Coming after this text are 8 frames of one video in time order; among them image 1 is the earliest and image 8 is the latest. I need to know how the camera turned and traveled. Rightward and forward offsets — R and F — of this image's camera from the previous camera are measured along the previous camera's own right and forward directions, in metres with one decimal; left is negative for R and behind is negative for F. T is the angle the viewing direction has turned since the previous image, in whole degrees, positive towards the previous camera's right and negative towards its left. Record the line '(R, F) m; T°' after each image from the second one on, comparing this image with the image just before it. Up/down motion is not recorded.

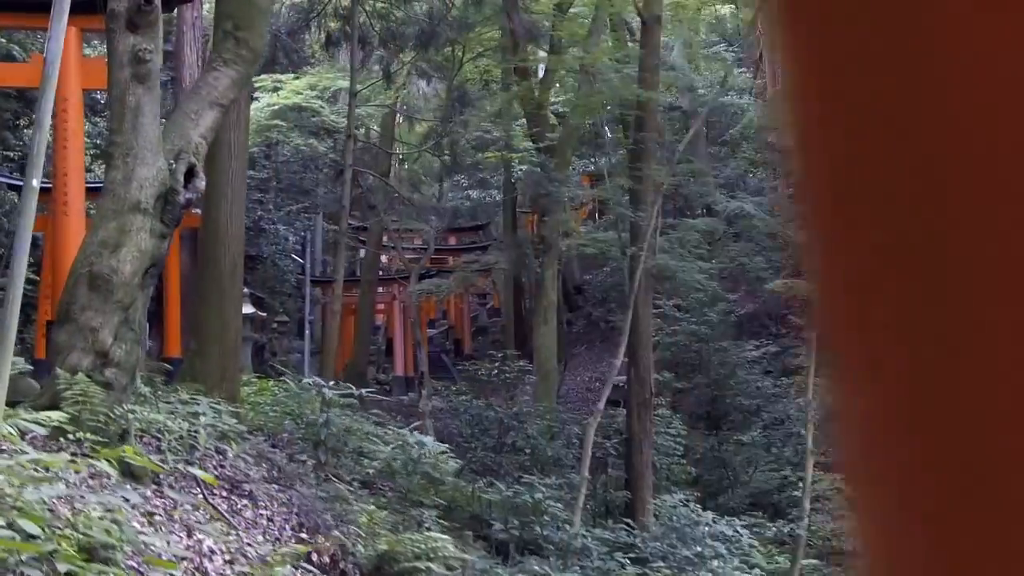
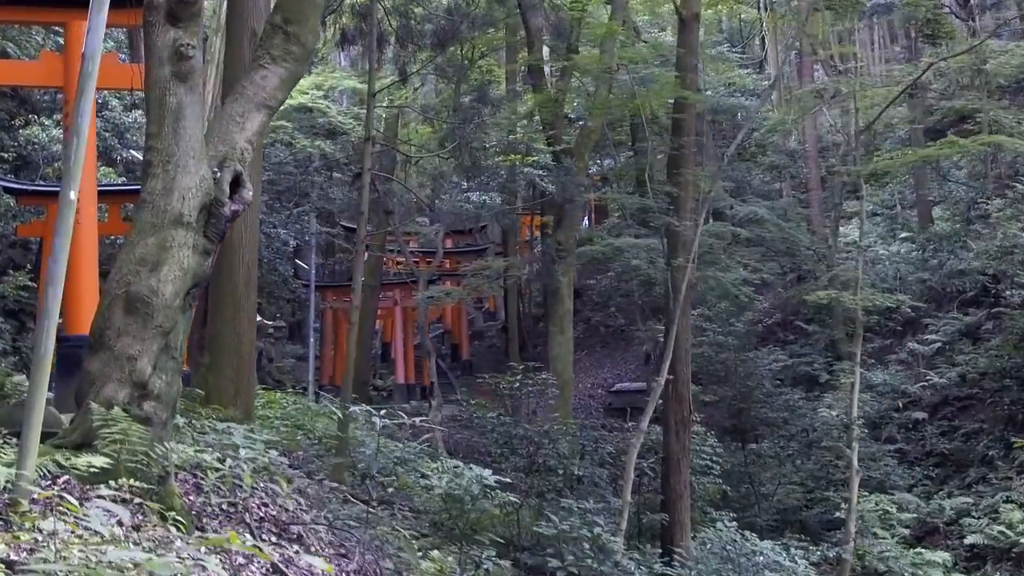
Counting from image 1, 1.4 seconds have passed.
(-0.3, +0.5) m; +1°
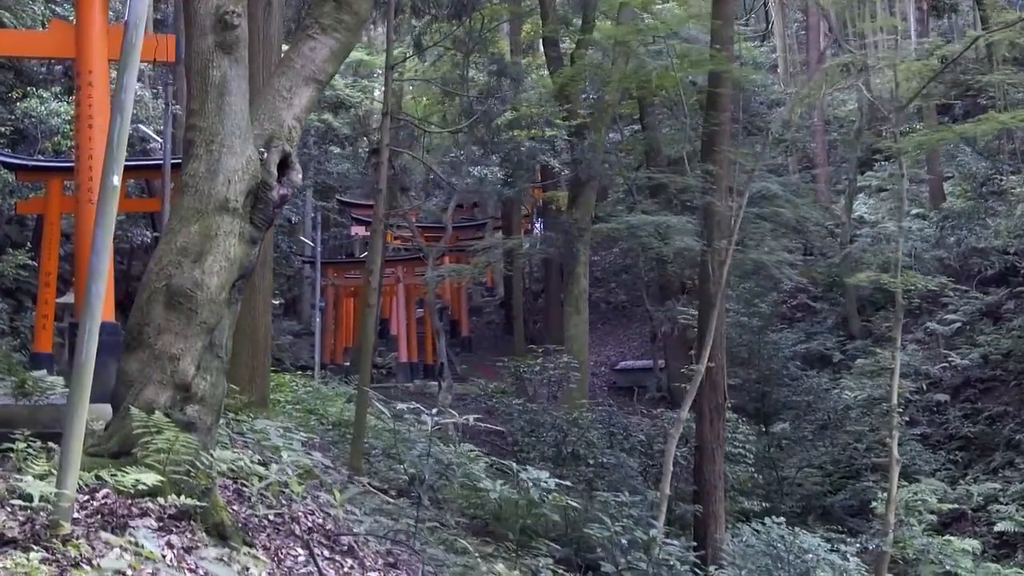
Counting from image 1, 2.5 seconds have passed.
(-0.2, +0.4) m; +1°
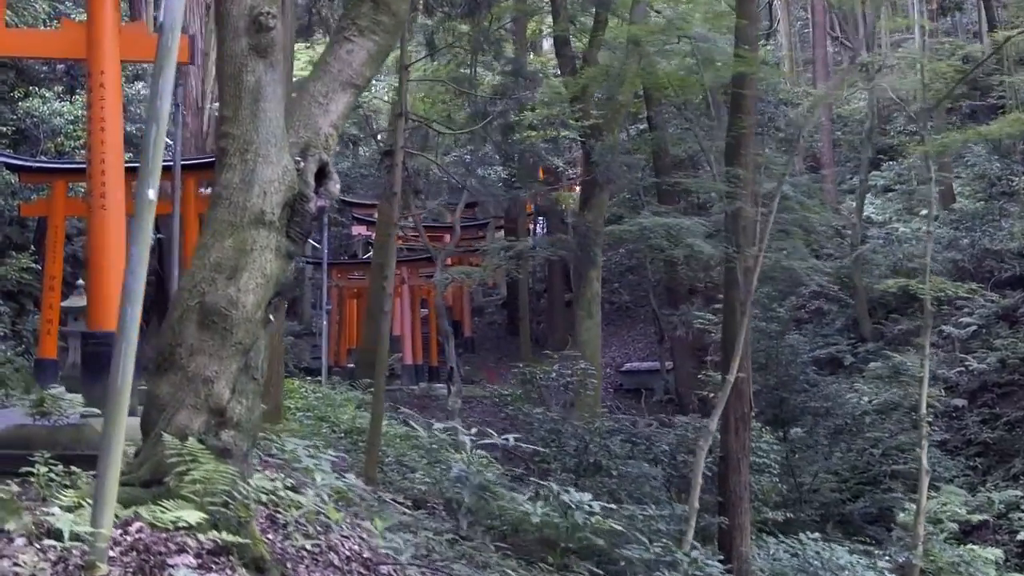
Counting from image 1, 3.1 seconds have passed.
(-0.1, +0.2) m; 0°
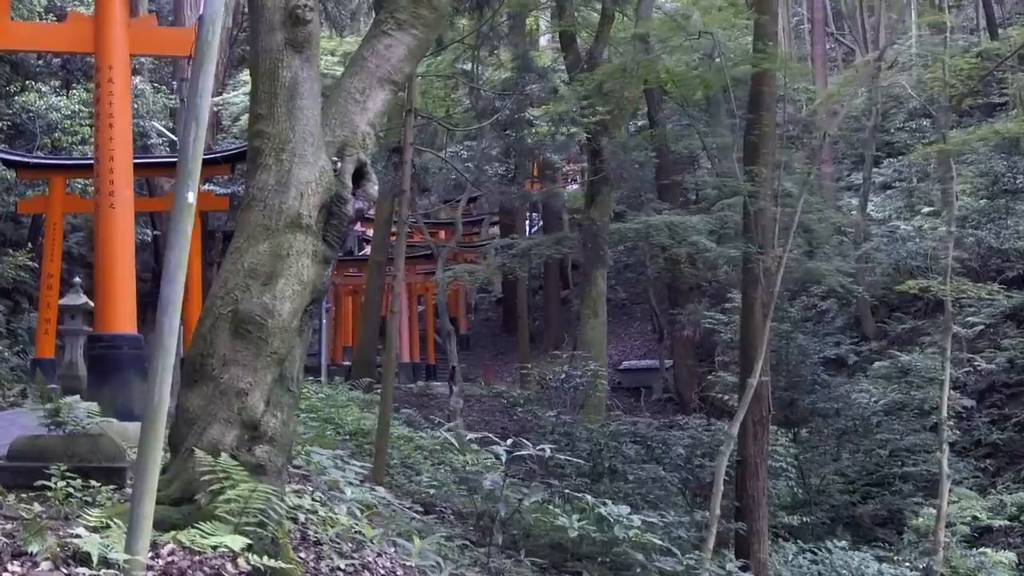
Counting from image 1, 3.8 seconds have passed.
(-0.2, +0.2) m; +1°
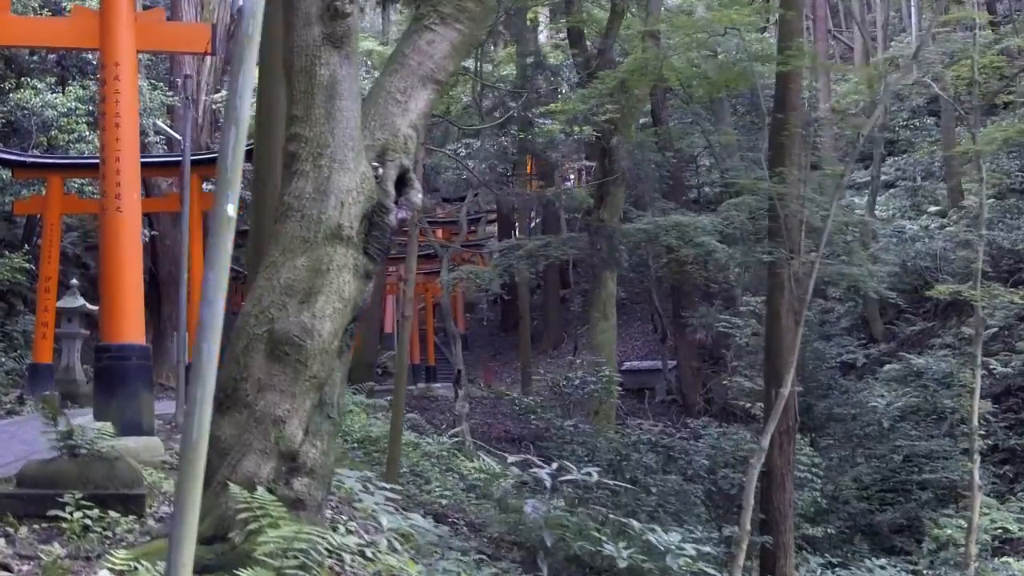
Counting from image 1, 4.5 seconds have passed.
(-0.2, +0.3) m; 0°
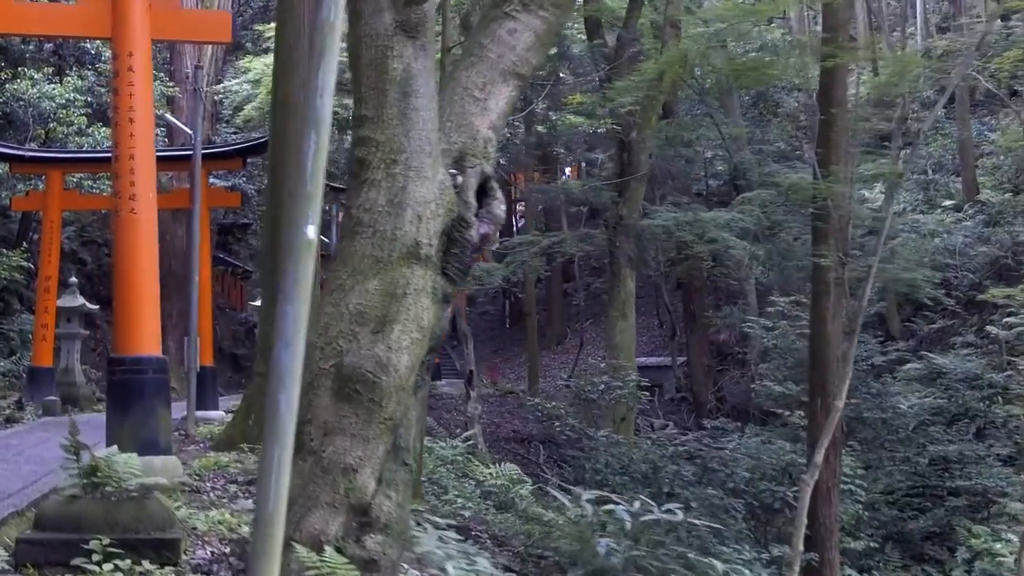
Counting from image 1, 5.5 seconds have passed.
(-0.2, +0.4) m; 0°
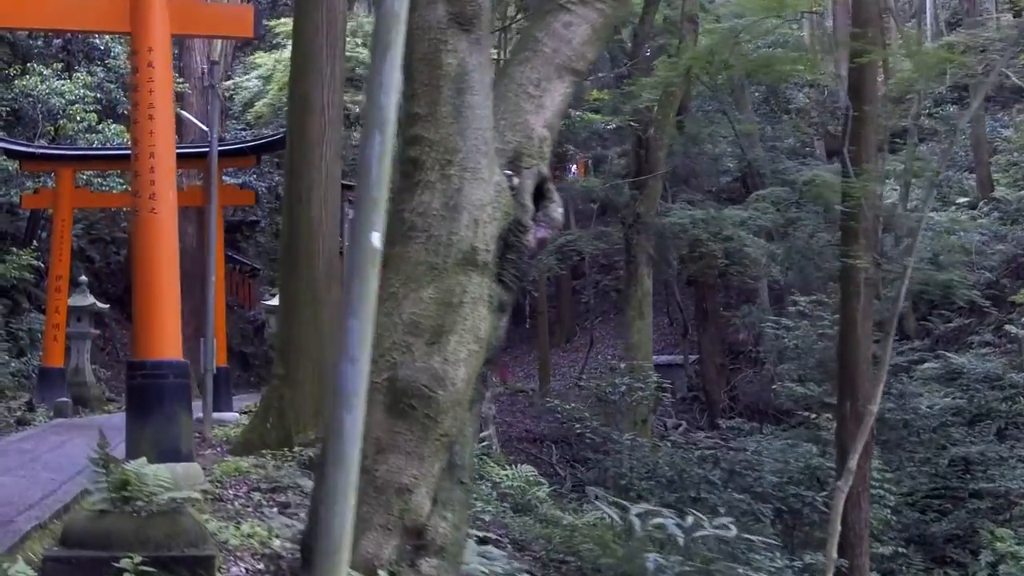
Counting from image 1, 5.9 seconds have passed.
(-0.1, +0.2) m; 0°
